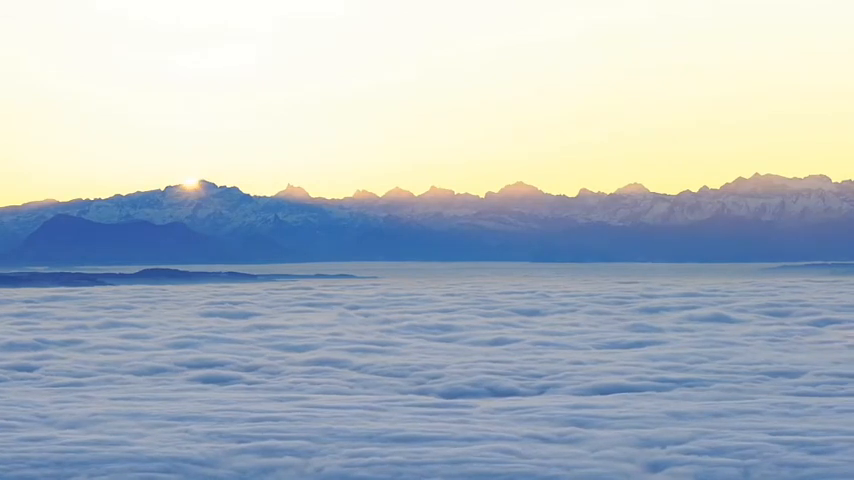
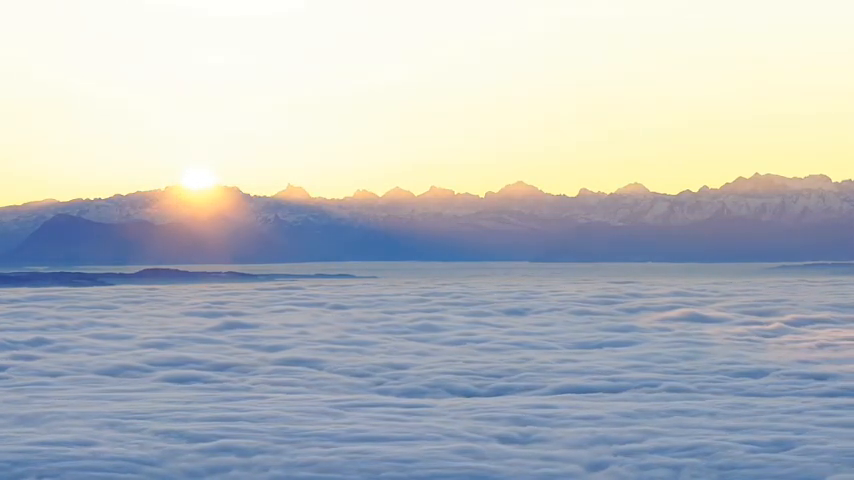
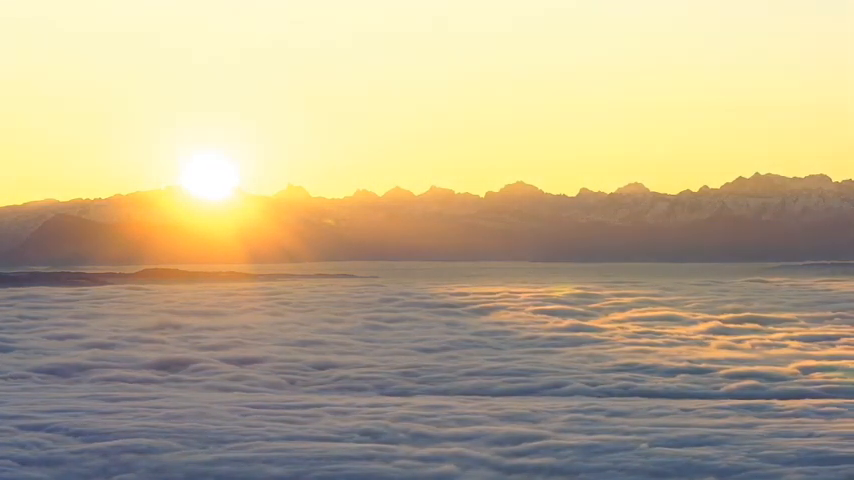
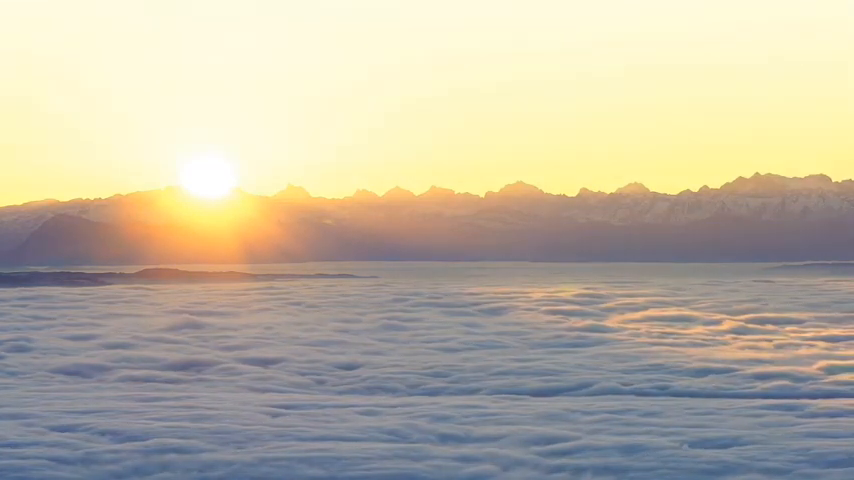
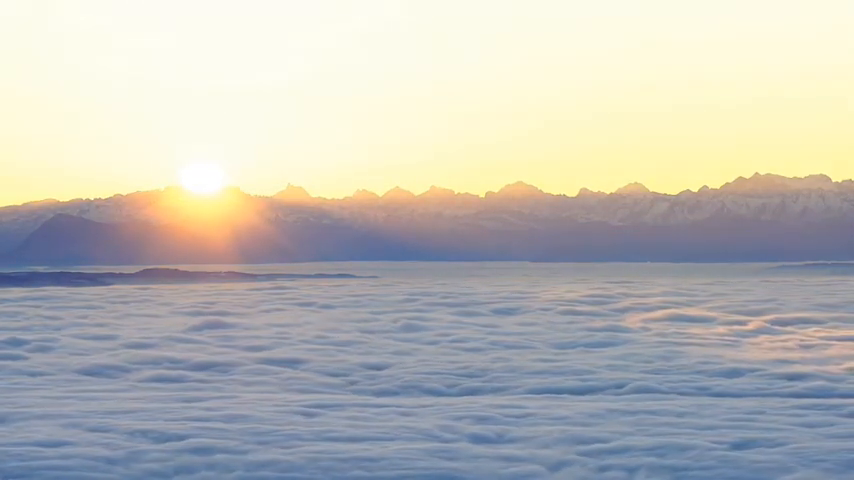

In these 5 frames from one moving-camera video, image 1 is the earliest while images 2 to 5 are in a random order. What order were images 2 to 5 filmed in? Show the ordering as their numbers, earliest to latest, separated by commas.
2, 5, 4, 3
